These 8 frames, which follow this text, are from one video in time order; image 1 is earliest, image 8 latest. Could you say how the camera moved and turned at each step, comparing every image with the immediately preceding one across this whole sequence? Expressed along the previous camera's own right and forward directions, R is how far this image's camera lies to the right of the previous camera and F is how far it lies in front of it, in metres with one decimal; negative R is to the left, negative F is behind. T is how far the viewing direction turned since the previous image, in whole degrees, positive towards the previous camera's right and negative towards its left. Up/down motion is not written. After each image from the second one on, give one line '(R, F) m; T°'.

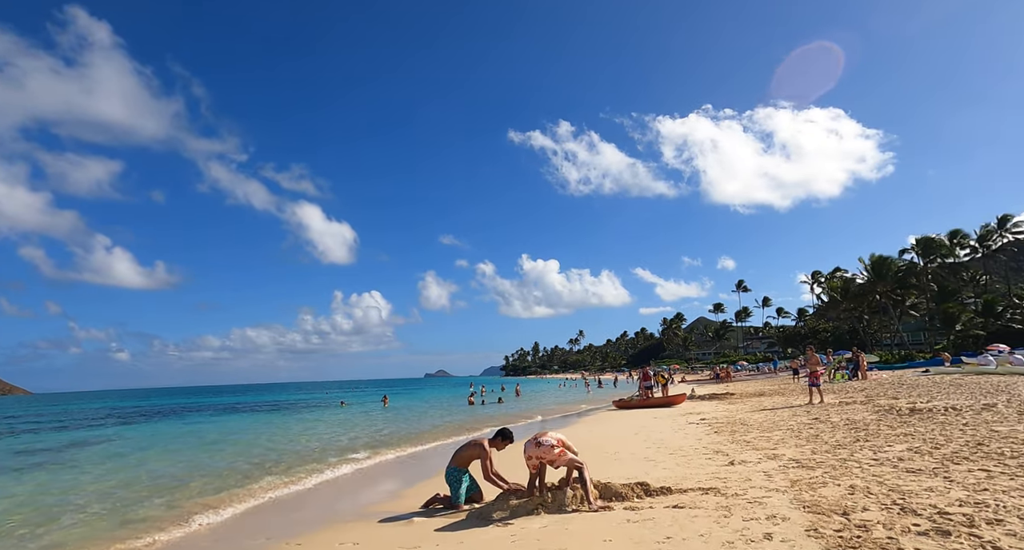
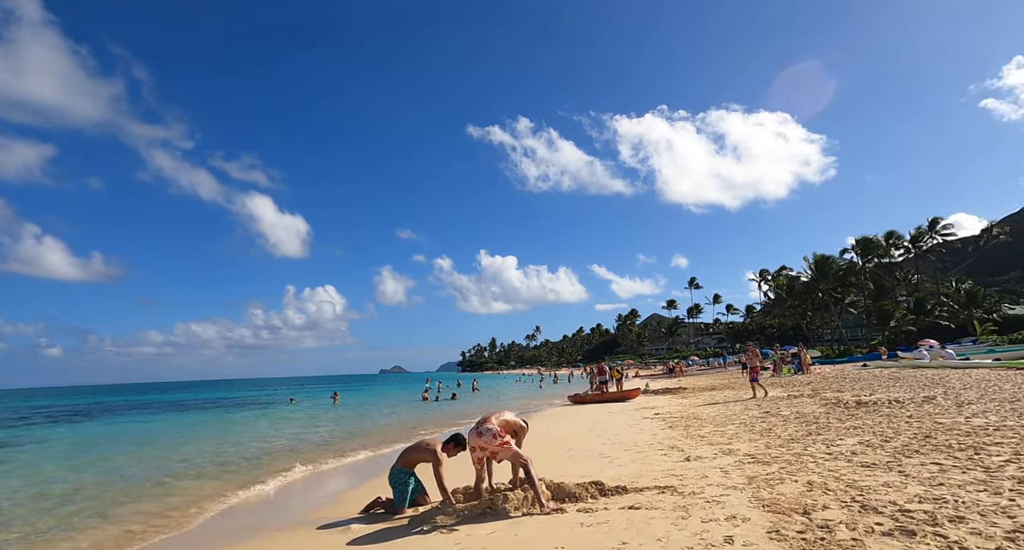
(0.0, +0.2) m; +5°
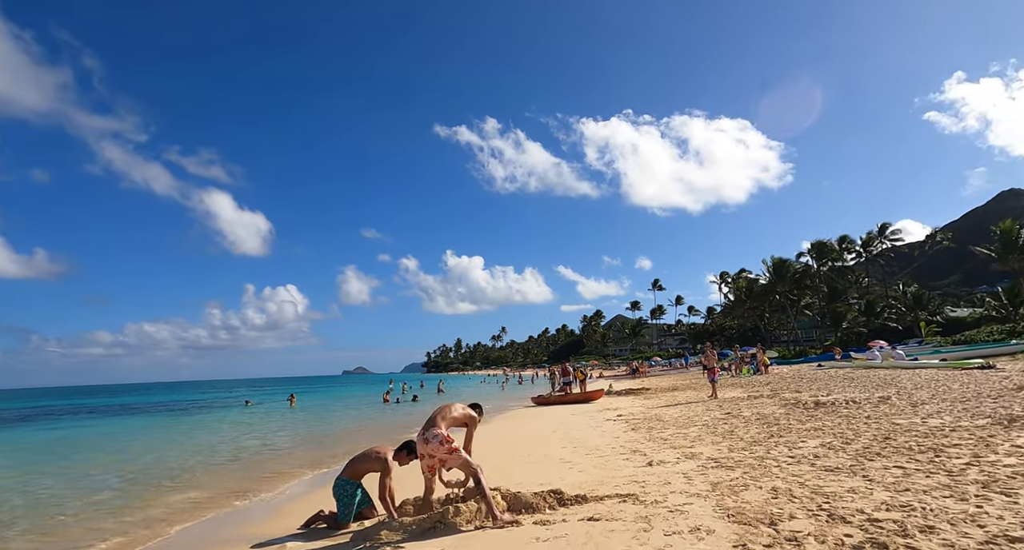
(+0.1, +0.2) m; +4°
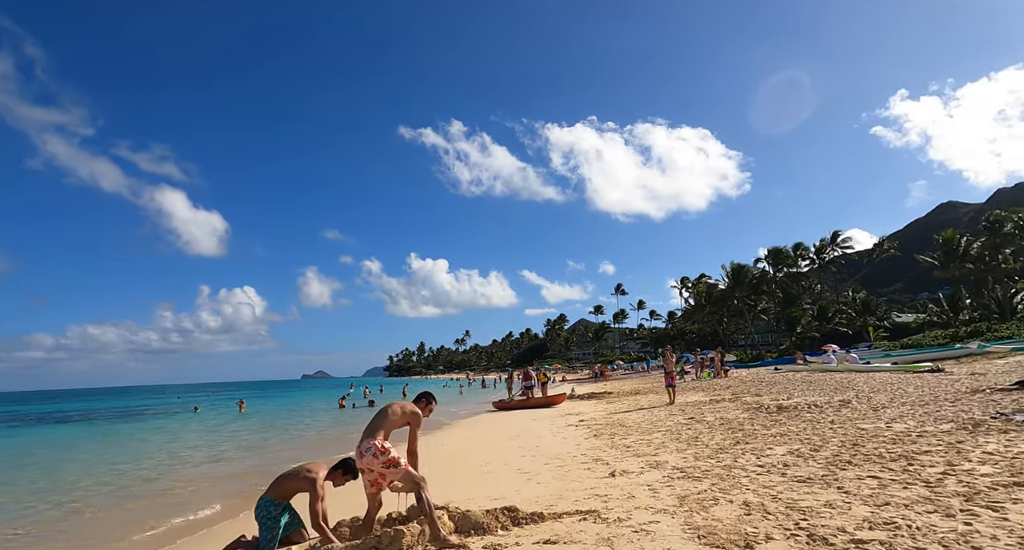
(+0.1, +0.3) m; +4°
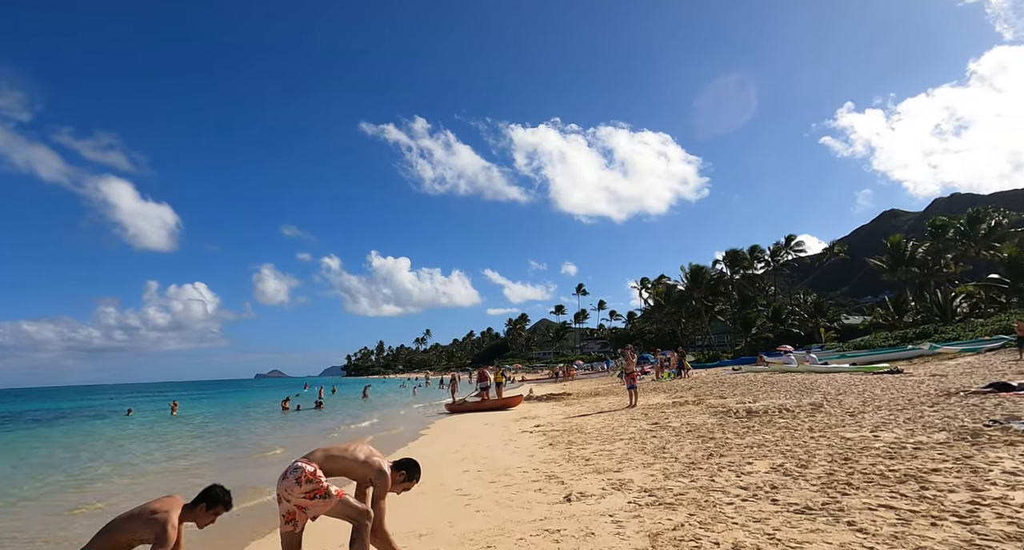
(+0.1, +0.6) m; +4°
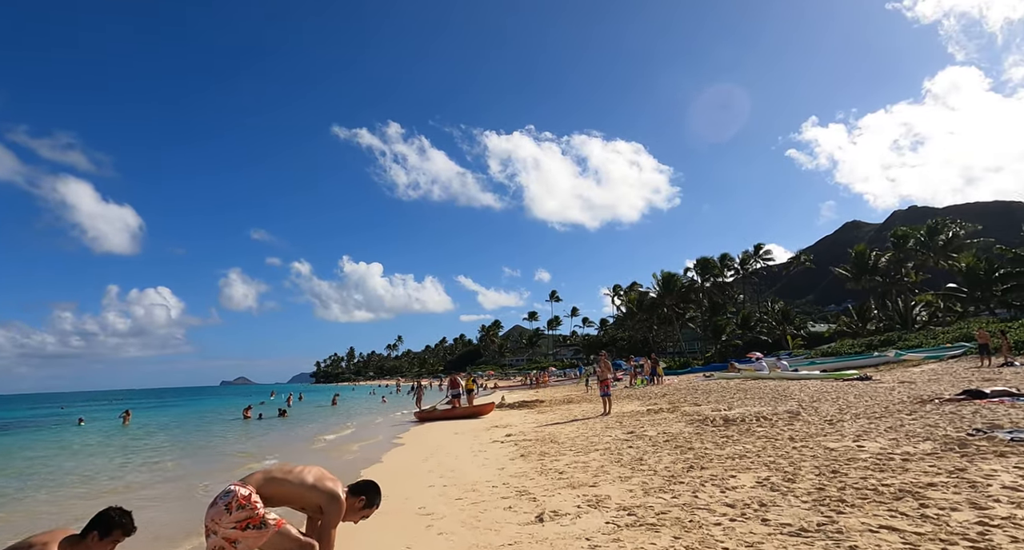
(0.0, +0.2) m; +3°
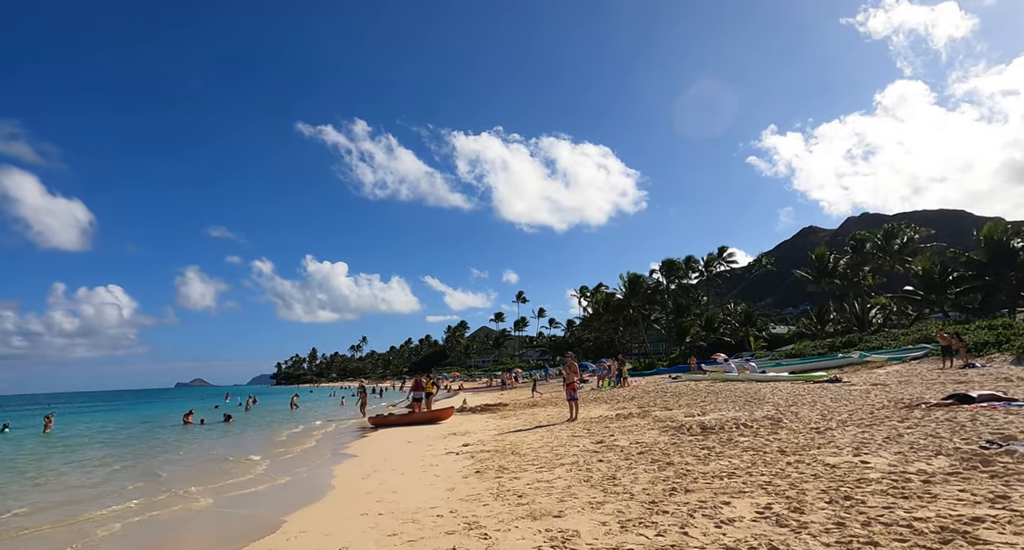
(+0.1, +0.5) m; +3°
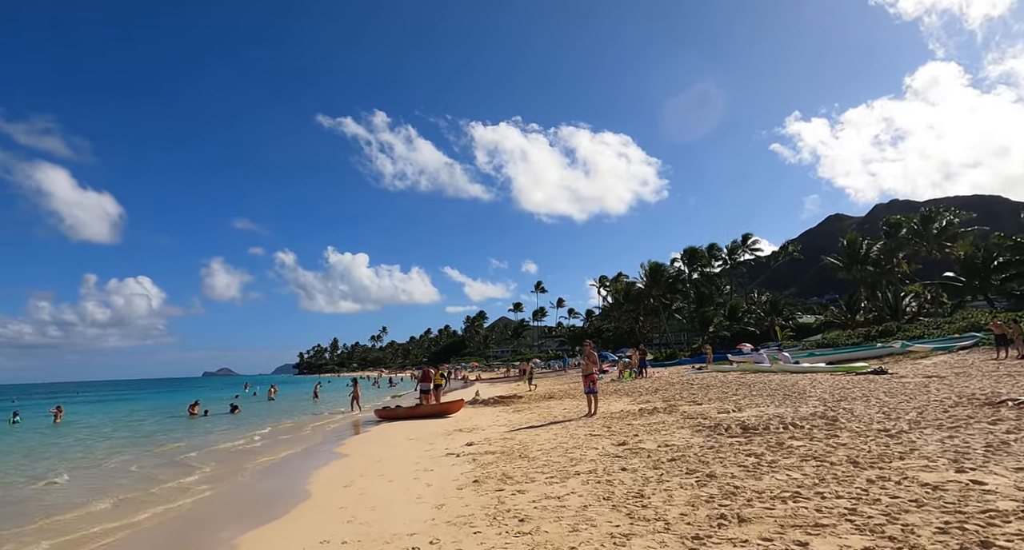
(+0.1, +0.6) m; -2°
